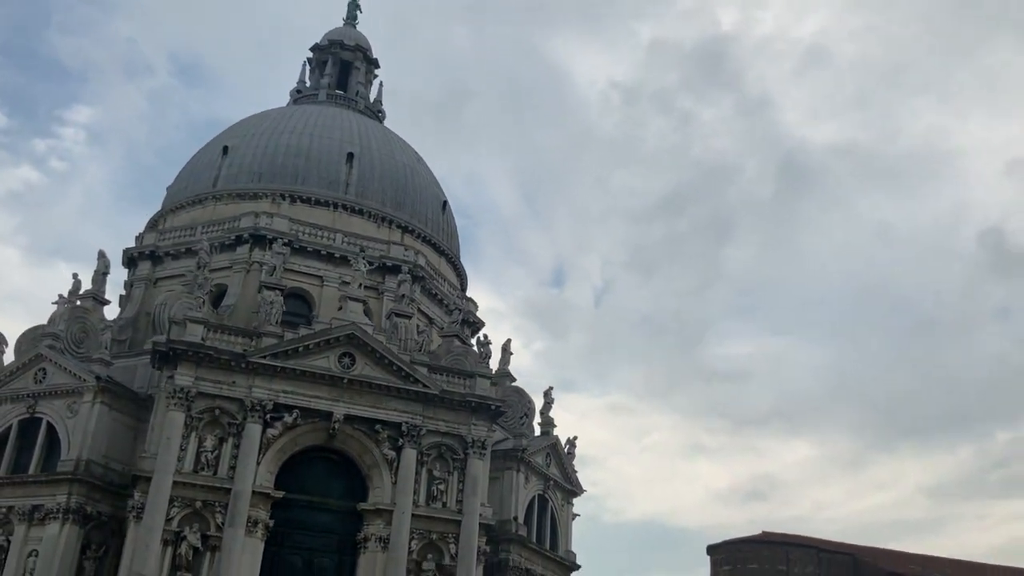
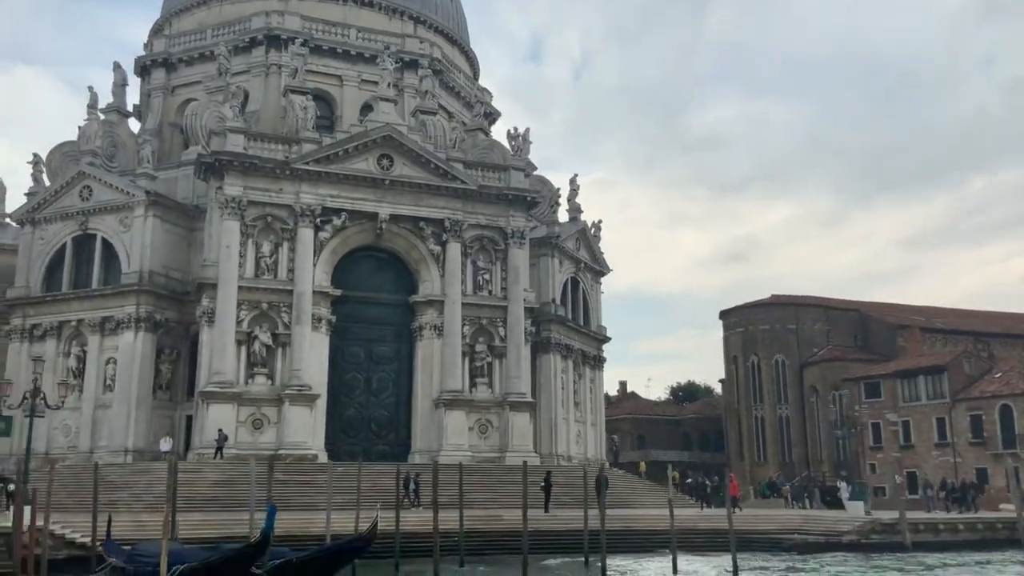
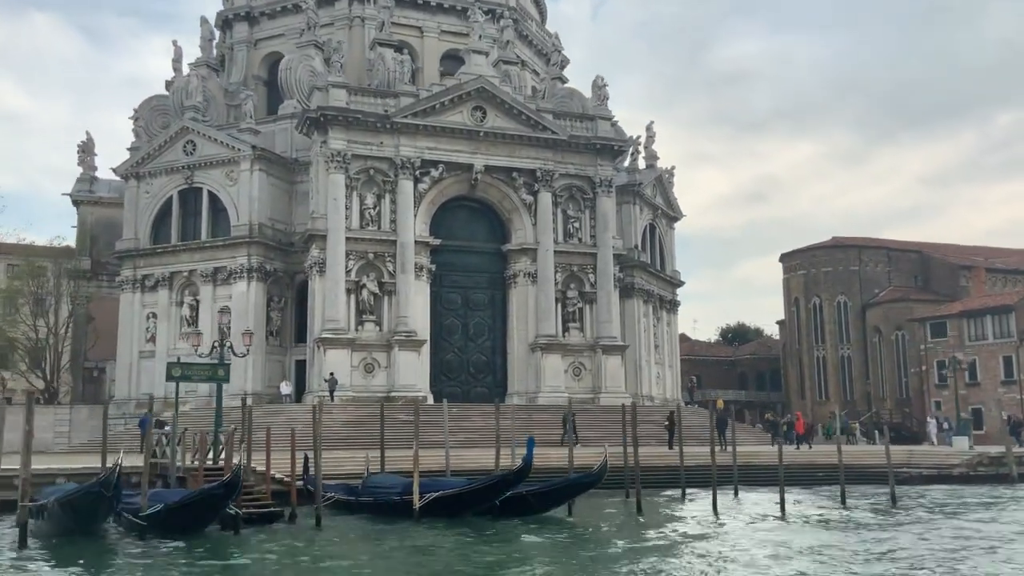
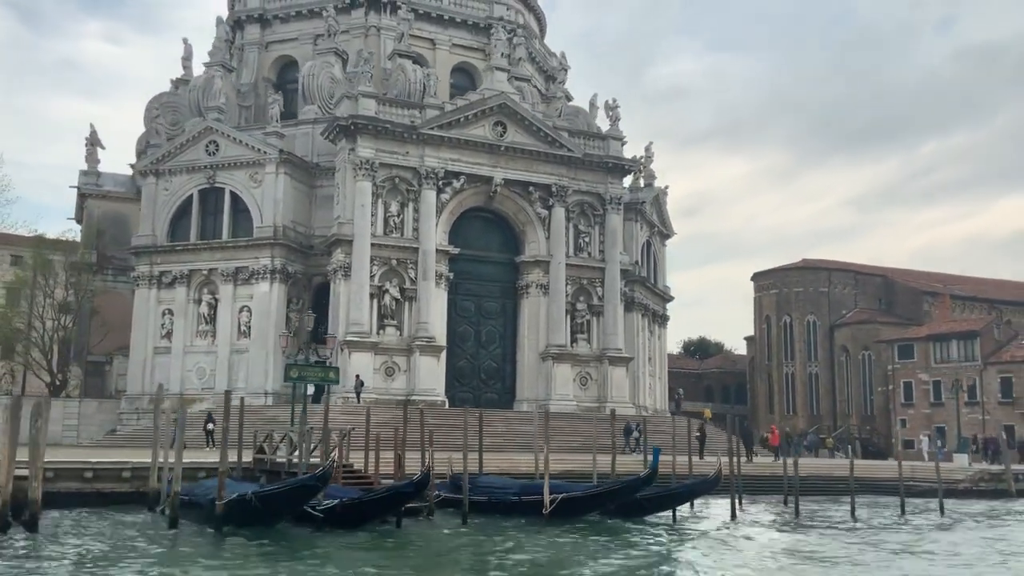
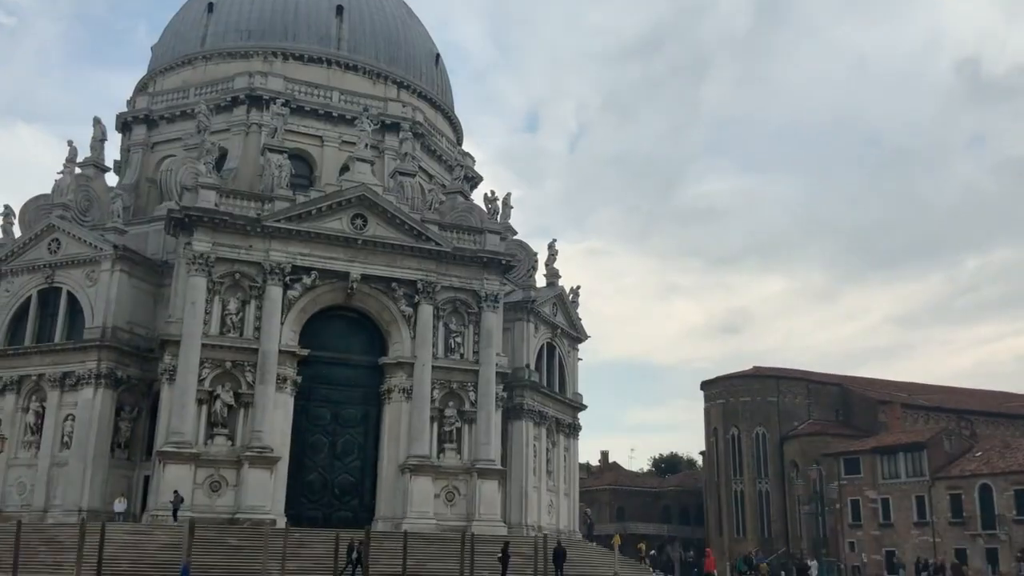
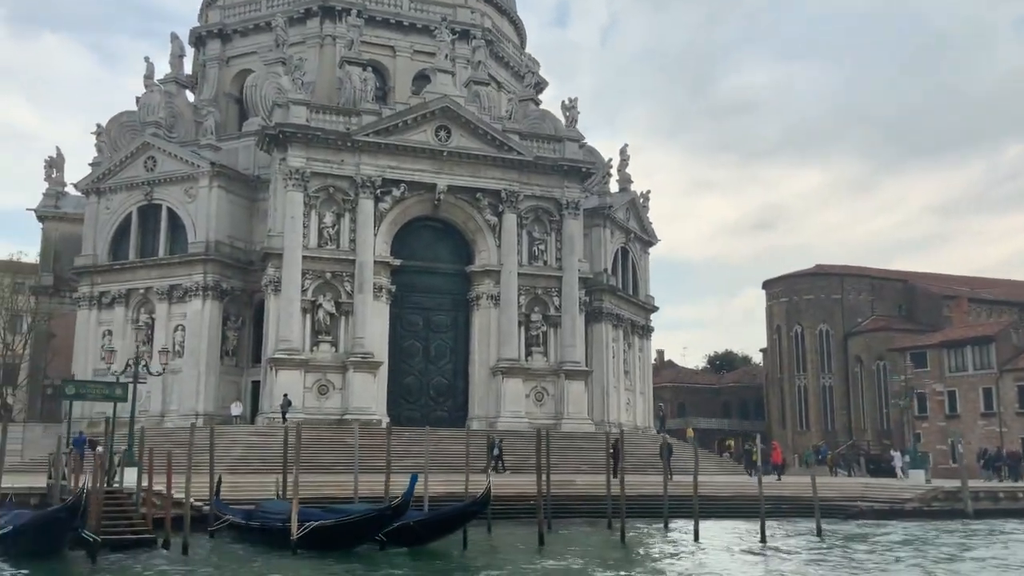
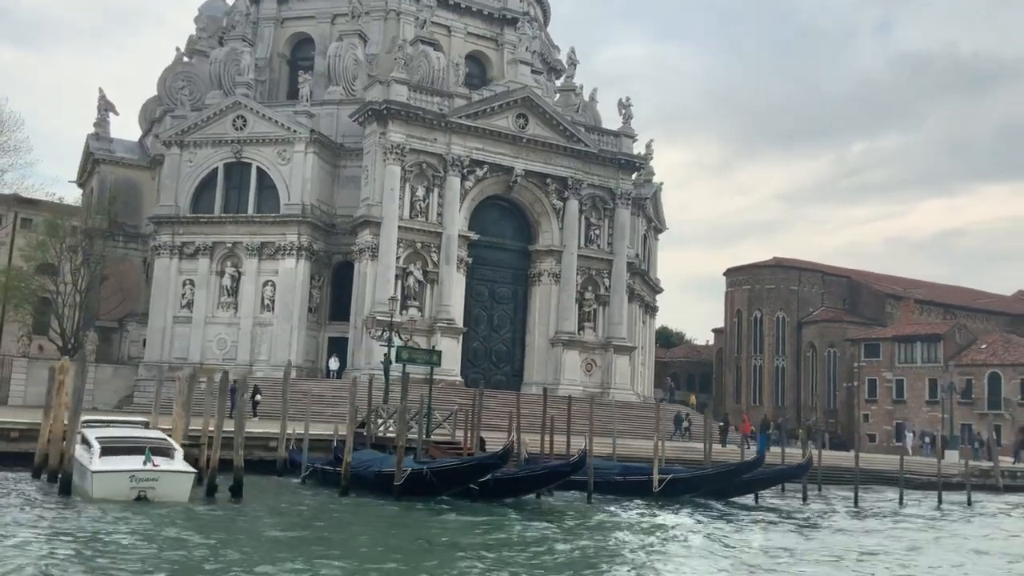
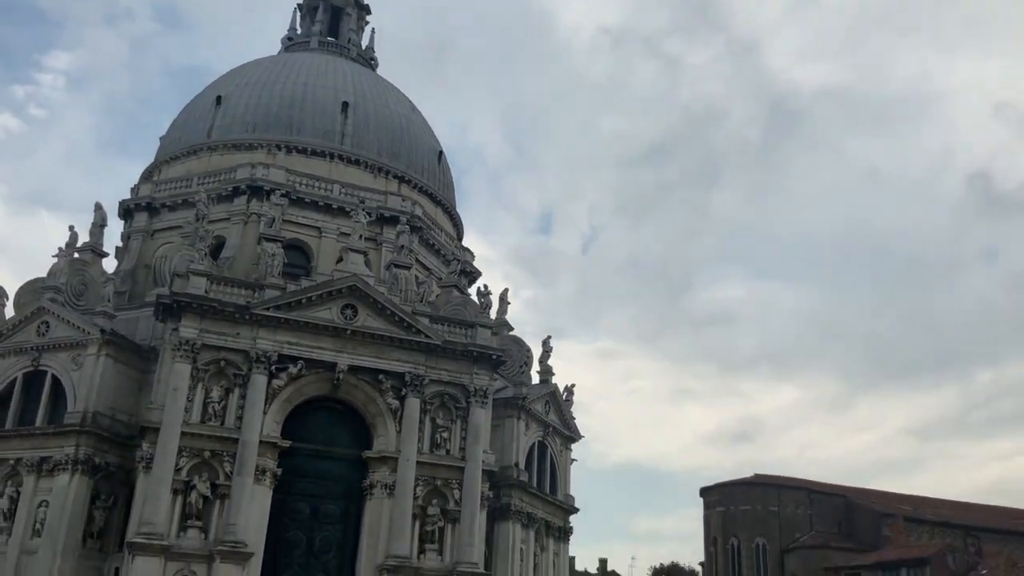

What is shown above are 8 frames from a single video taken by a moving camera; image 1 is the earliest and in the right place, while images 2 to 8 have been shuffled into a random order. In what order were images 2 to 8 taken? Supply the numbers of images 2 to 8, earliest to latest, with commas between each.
8, 5, 2, 6, 3, 4, 7
